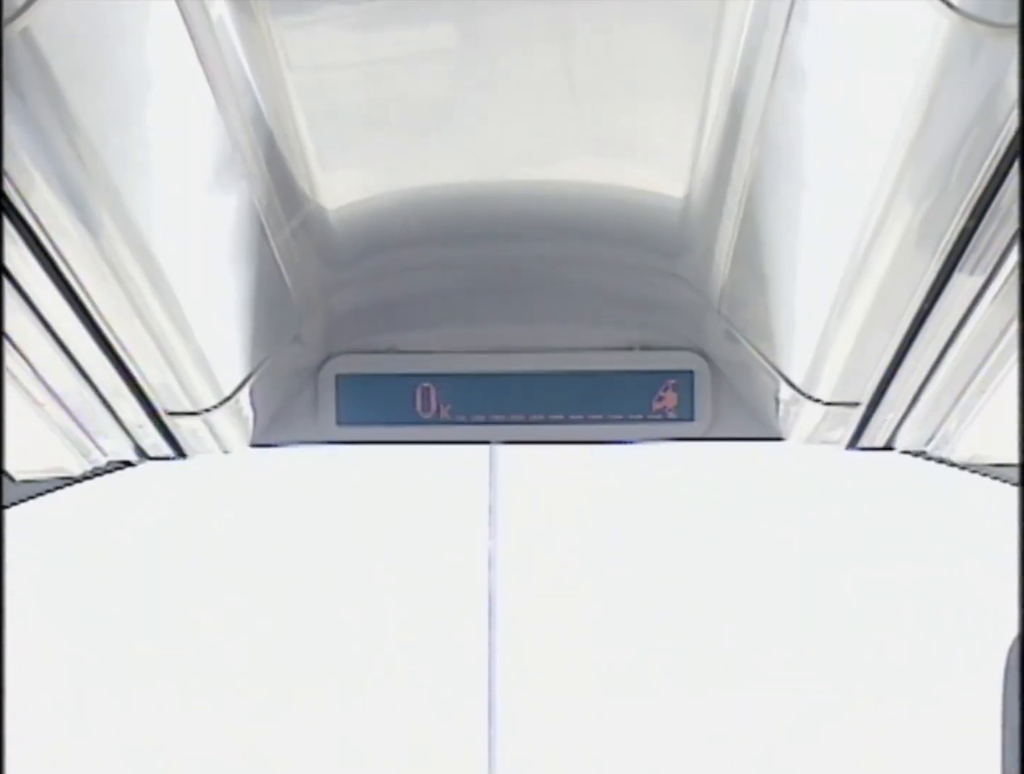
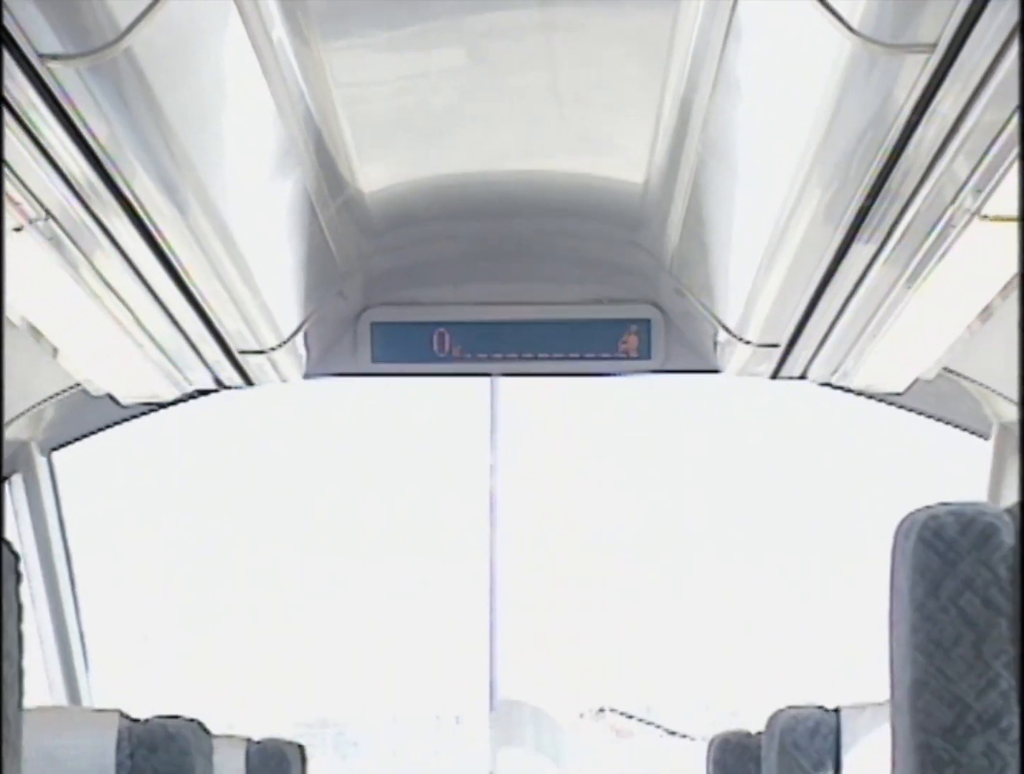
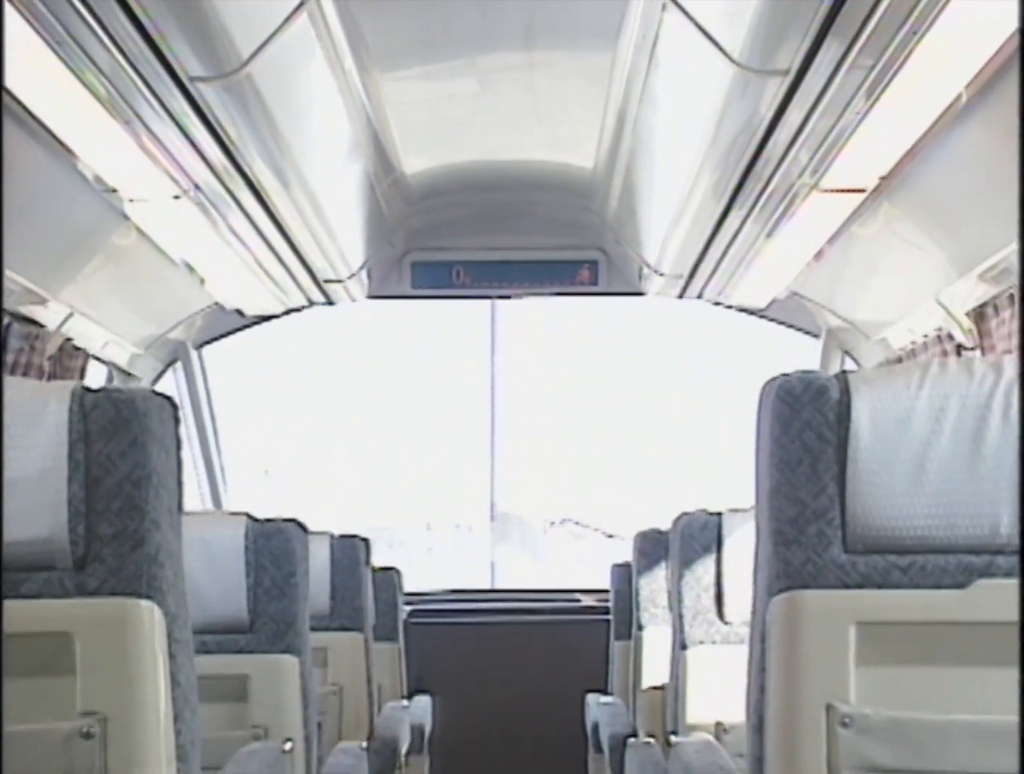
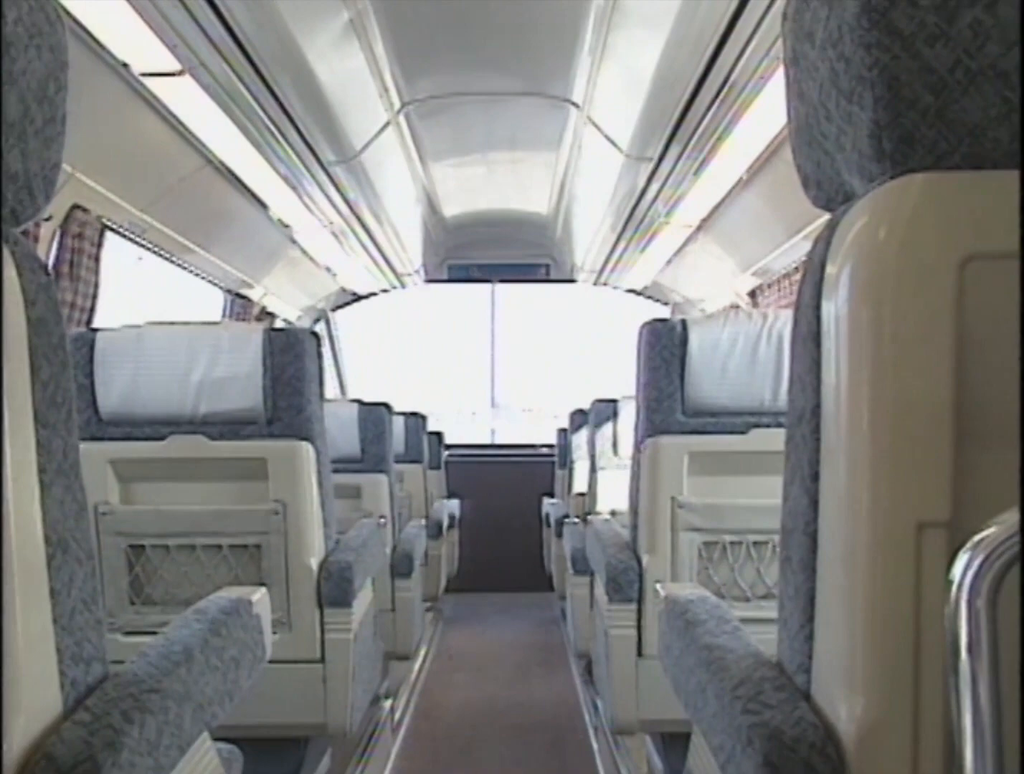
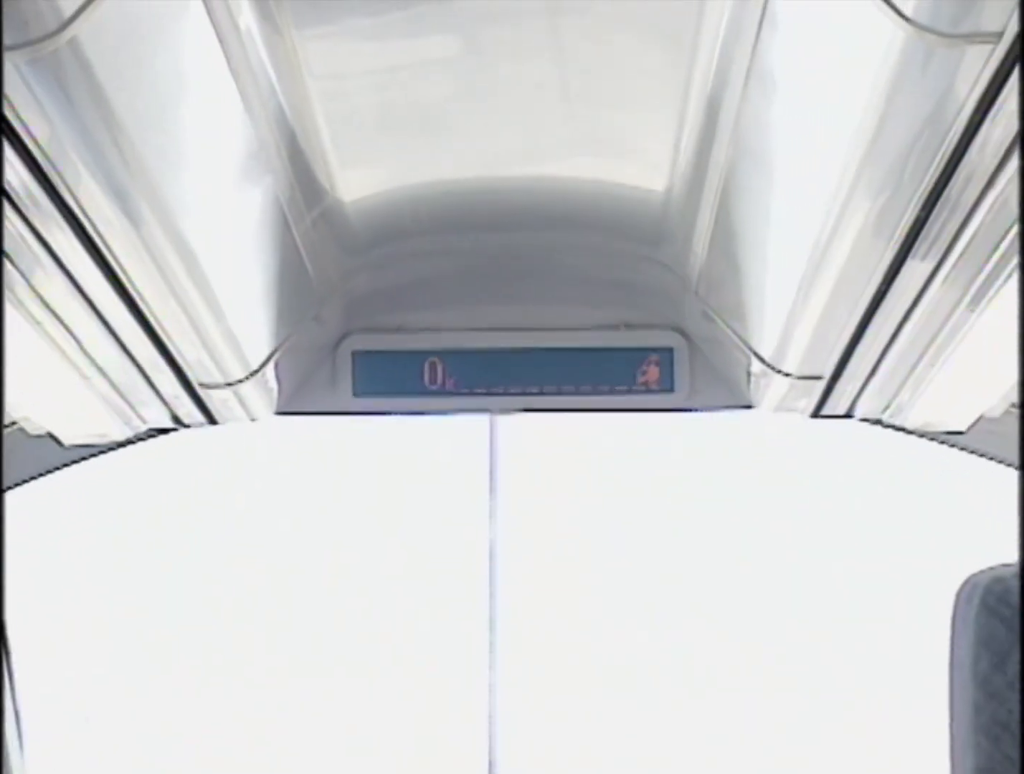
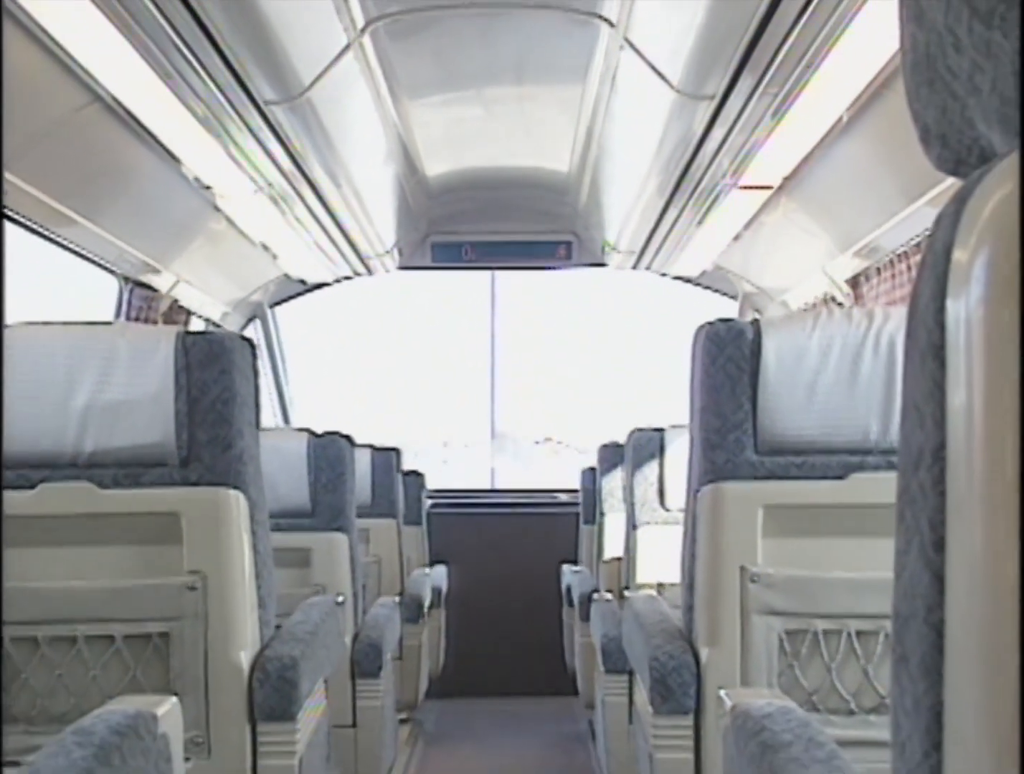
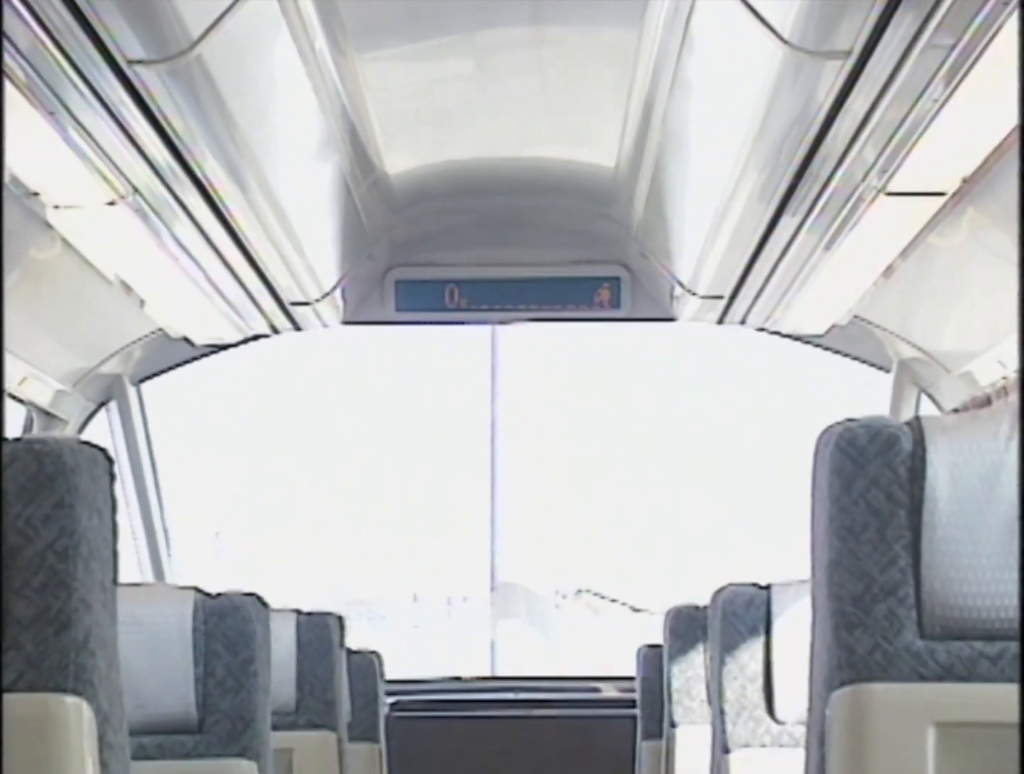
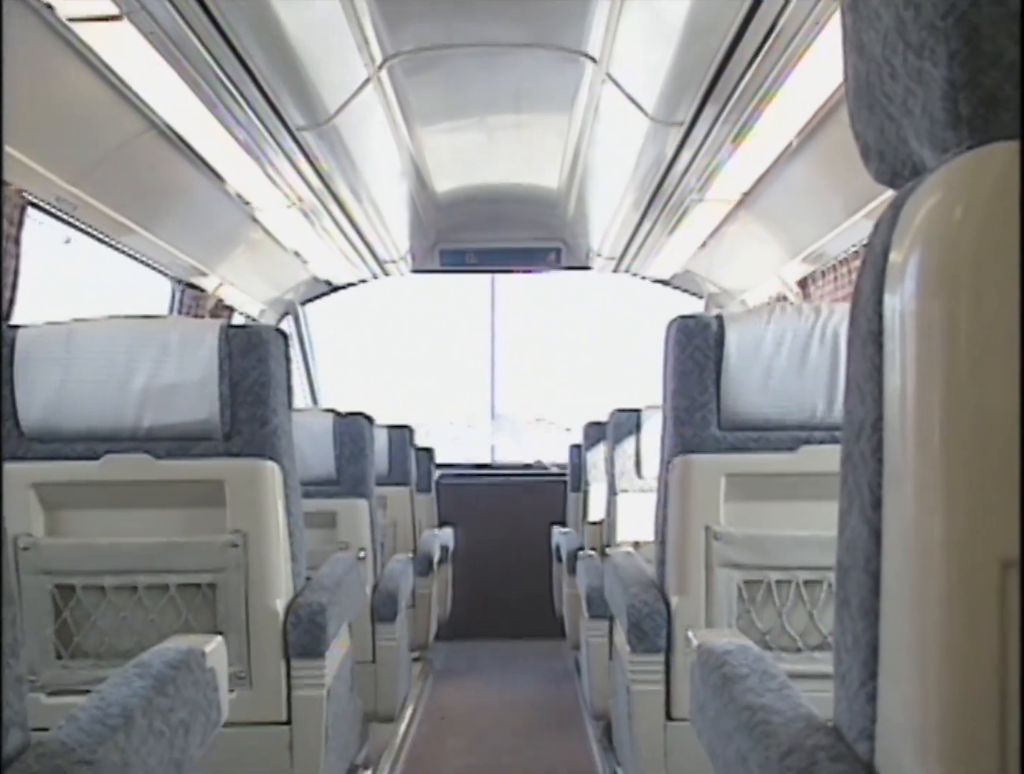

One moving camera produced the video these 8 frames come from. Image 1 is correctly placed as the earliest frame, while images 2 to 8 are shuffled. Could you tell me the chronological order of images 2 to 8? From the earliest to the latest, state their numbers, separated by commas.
5, 2, 7, 3, 6, 8, 4
